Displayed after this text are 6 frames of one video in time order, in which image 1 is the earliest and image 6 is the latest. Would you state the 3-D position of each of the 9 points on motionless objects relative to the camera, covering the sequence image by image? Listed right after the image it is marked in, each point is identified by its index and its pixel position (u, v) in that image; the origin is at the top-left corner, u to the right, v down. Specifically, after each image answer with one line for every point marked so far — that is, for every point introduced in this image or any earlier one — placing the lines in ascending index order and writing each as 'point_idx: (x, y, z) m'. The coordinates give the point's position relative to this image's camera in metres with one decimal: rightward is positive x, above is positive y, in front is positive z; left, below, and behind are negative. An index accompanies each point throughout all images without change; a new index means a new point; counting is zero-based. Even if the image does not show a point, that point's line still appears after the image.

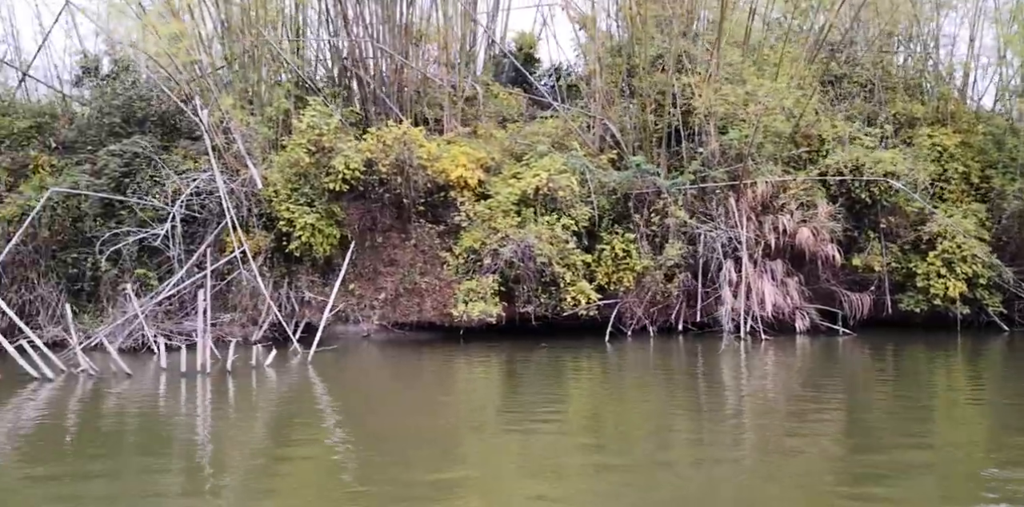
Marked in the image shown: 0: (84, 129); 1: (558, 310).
0: (-5.8, +1.7, +12.5) m
1: (+0.6, -0.7, +12.1) m
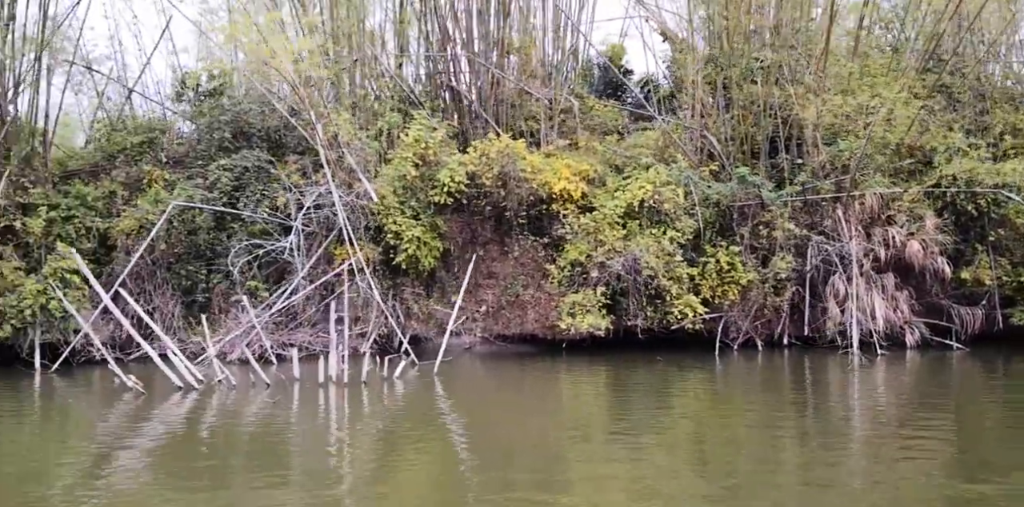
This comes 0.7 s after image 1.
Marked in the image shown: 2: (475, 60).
0: (-4.4, +1.5, +12.8) m
1: (+2.0, -0.9, +12.1) m
2: (-0.5, +2.8, +13.5) m
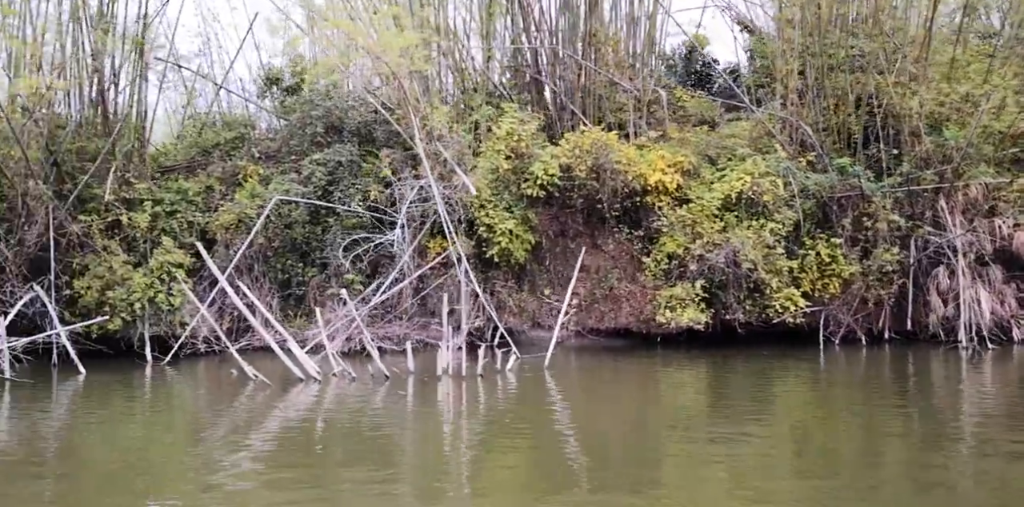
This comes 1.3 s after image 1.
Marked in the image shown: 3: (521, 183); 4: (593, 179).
0: (-3.1, +1.6, +12.9) m
1: (+3.2, -0.8, +11.8) m
2: (+0.8, +2.9, +13.4) m
3: (+0.1, +0.9, +11.9) m
4: (+1.1, +1.0, +12.1) m
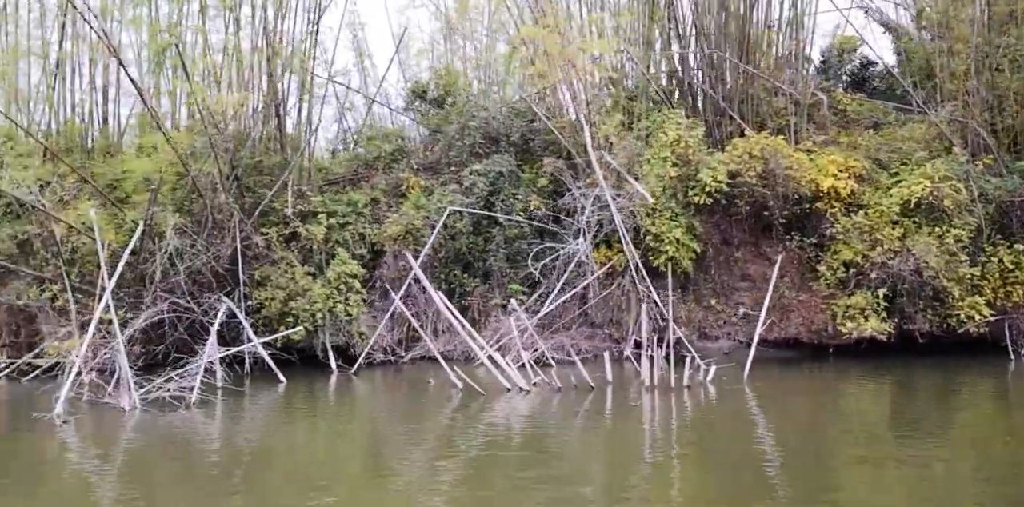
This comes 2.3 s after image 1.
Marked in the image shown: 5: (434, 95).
0: (-0.9, +1.5, +13.0) m
1: (+5.3, -0.9, +11.3) m
2: (+3.0, +2.8, +13.1) m
3: (+2.2, +0.8, +11.7) m
4: (+3.2, +0.9, +11.8) m
5: (-1.3, +2.6, +15.3) m
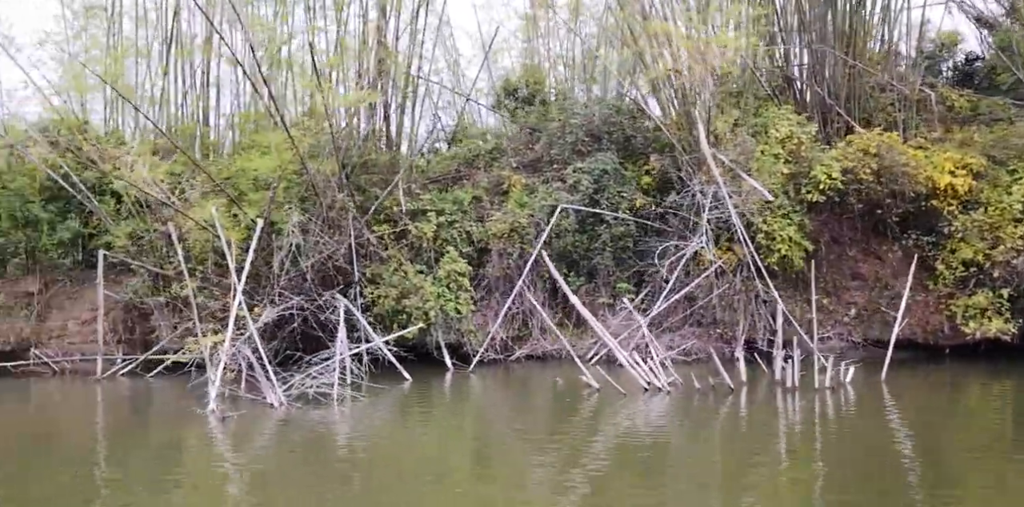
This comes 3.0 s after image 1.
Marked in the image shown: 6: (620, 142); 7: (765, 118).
0: (+0.5, +1.5, +12.9) m
1: (+6.6, -0.9, +11.0) m
2: (+4.4, +2.8, +12.9) m
3: (+3.6, +0.8, +11.5) m
4: (+4.5, +0.9, +11.5) m
5: (+0.2, +2.6, +15.2) m
6: (+1.5, +1.5, +12.7) m
7: (+3.3, +1.8, +12.0) m
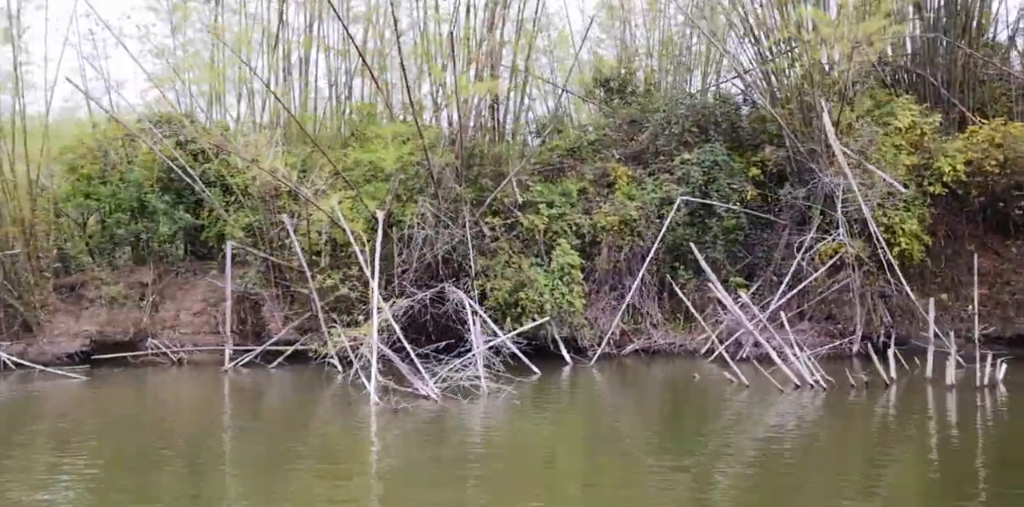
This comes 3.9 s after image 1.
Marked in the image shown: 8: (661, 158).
0: (+1.9, +1.6, +12.7) m
1: (+7.9, -0.8, +10.5) m
2: (+5.8, +2.9, +12.5) m
3: (+4.9, +0.9, +11.2) m
4: (+5.9, +0.9, +11.1) m
5: (+1.7, +2.7, +15.0) m
6: (+2.9, +1.6, +12.4) m
7: (+4.6, +1.8, +11.6) m
8: (+2.0, +1.3, +12.4) m
